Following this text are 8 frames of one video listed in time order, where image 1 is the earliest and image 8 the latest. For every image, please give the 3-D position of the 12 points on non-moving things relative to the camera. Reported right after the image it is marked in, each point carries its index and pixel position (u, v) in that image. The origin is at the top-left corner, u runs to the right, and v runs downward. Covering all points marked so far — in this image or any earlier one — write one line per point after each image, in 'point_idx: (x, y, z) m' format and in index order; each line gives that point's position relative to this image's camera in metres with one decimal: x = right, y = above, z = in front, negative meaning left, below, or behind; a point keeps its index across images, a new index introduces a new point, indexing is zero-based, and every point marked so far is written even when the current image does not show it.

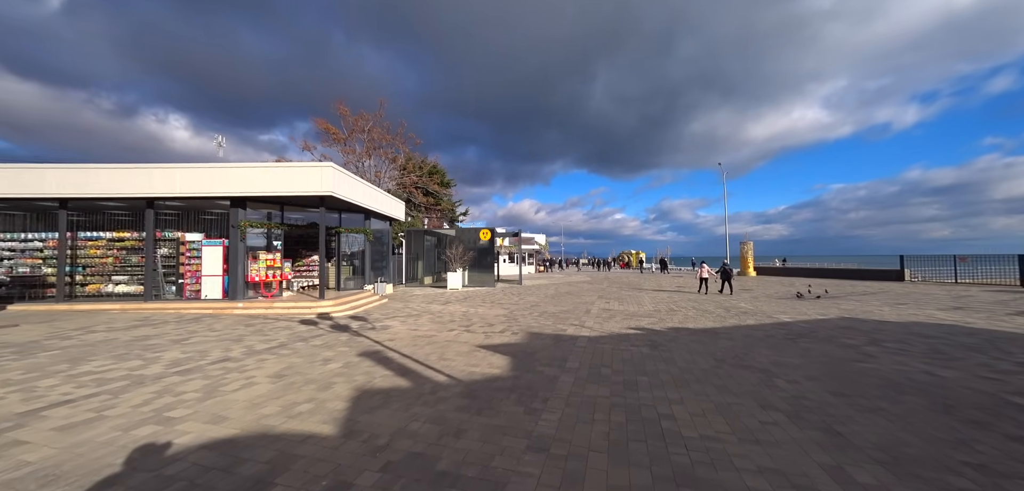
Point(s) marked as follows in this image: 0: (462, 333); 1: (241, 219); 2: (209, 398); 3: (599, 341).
0: (-1.2, -2.1, +9.0) m
1: (-8.8, +0.8, +12.1) m
2: (-4.0, -2.0, +4.9) m
3: (+1.8, -2.0, +7.9) m
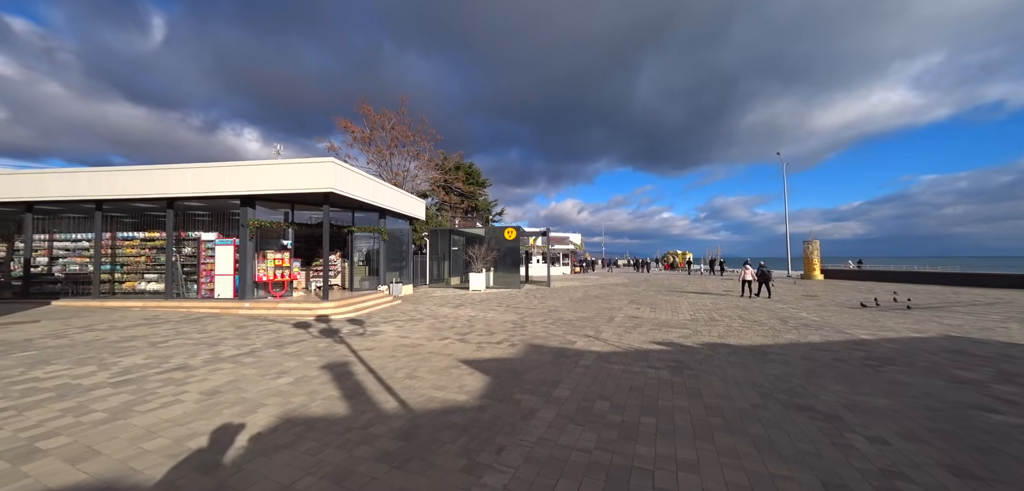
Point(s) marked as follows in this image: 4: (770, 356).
0: (-1.2, -2.0, +7.9) m
1: (-8.3, +0.8, +11.9) m
2: (-4.5, -2.0, +4.1) m
3: (+1.7, -2.0, +6.4) m
4: (+4.5, -2.0, +6.5) m
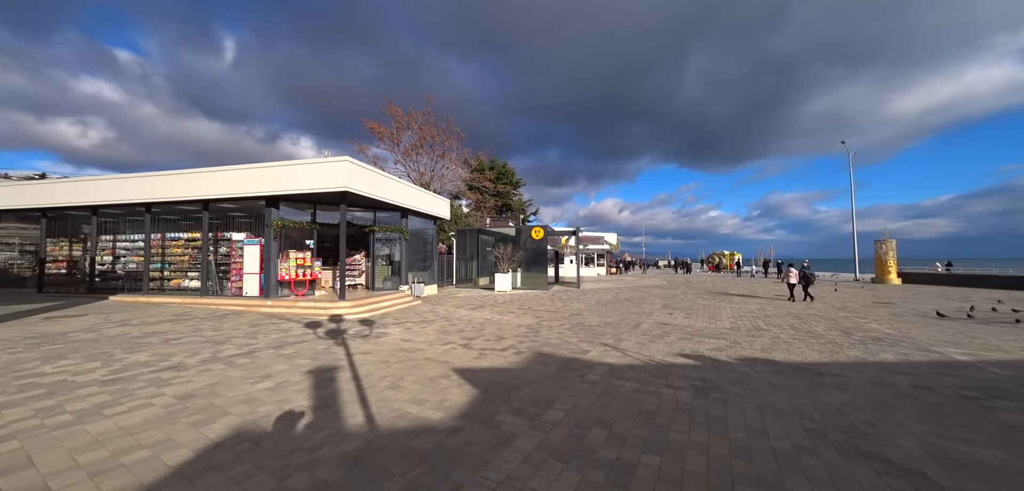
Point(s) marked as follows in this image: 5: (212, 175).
0: (-1.1, -2.0, +7.3) m
1: (-7.7, +0.9, +12.1) m
2: (-4.7, -1.9, +4.0) m
3: (+1.6, -1.9, +5.6) m
4: (+4.5, -1.9, +5.3) m
5: (-10.2, +2.3, +12.5) m
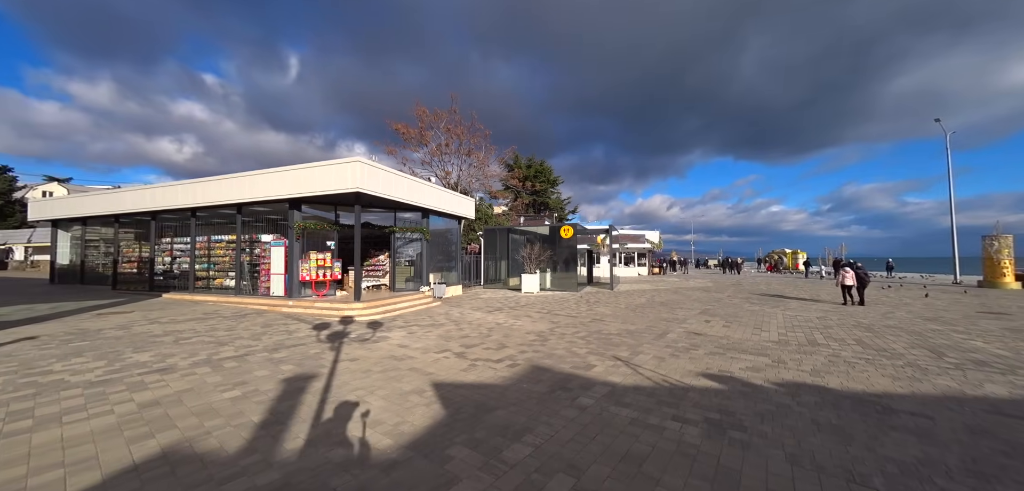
0: (-1.1, -2.0, +6.8) m
1: (-7.1, +0.8, +12.3) m
2: (-5.1, -2.0, +3.9) m
3: (+1.4, -1.9, +4.7) m
4: (+4.2, -1.9, +4.1) m
5: (-9.5, +2.3, +13.0) m
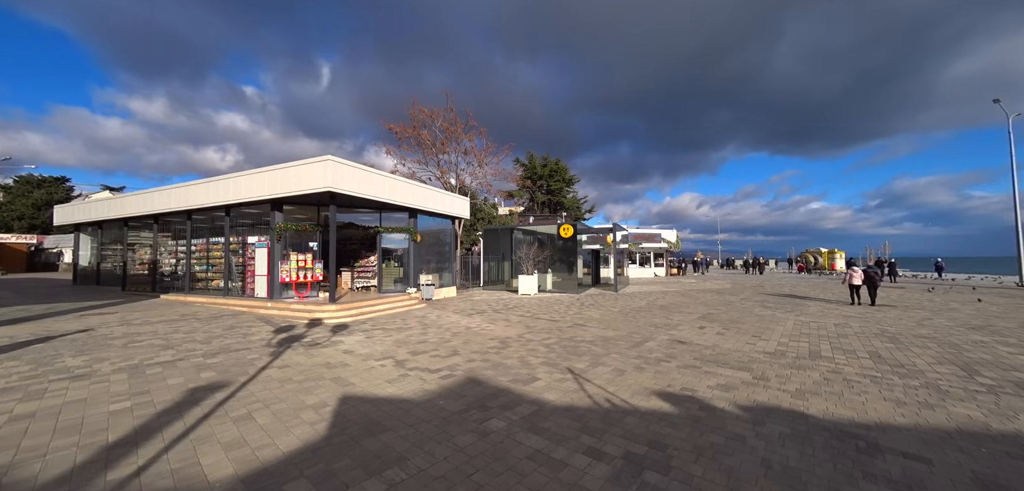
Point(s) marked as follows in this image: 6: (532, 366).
0: (-2.0, -2.0, +6.2) m
1: (-7.7, +0.8, +12.2) m
2: (-6.2, -1.9, +3.6) m
3: (+0.3, -1.9, +4.0) m
4: (+3.1, -1.8, +3.2) m
5: (-10.0, +2.2, +13.1) m
6: (+0.3, -2.0, +6.1) m
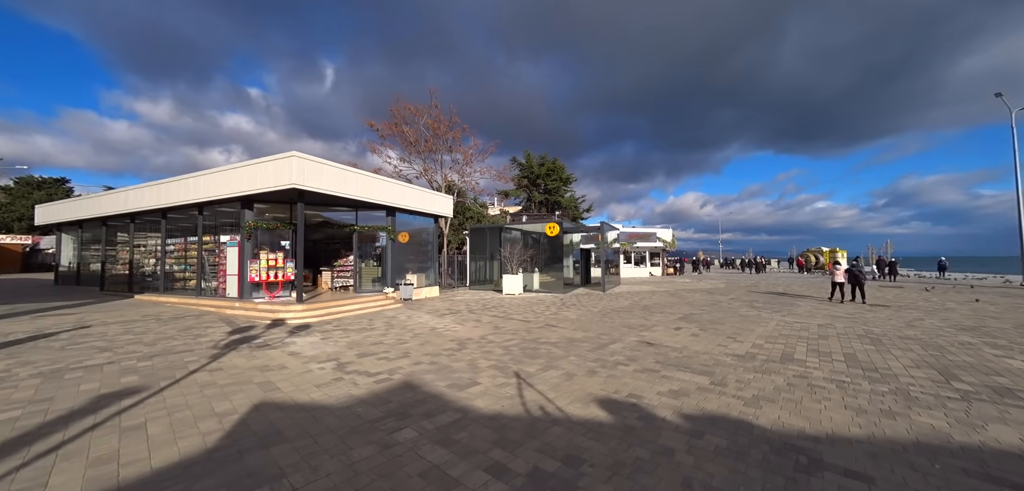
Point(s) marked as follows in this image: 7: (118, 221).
0: (-2.8, -1.9, +5.9) m
1: (-8.4, +0.9, +11.9) m
2: (-7.1, -1.9, +3.3) m
3: (-0.5, -1.8, +3.6) m
4: (+2.2, -1.8, +2.8) m
5: (-10.8, +2.3, +12.8) m
6: (-0.5, -1.9, +5.7) m
7: (-16.8, +1.1, +15.8) m
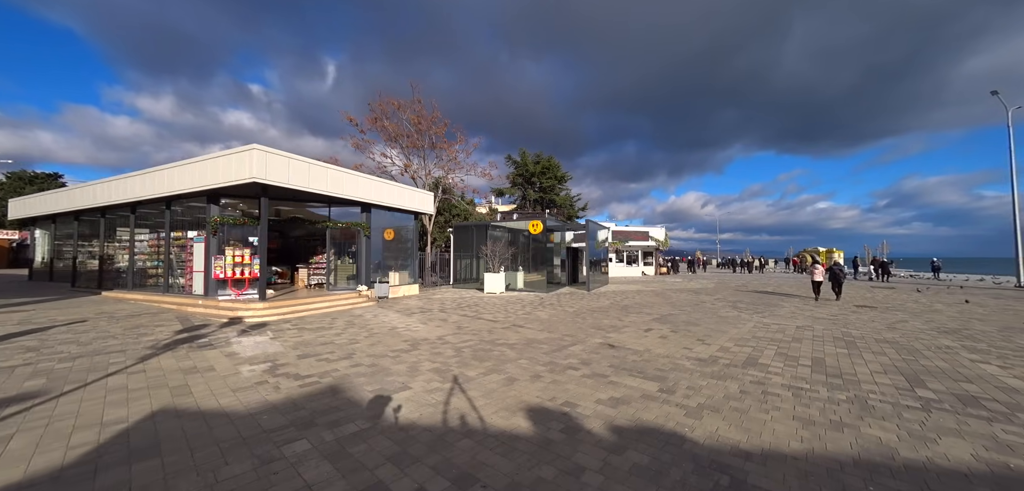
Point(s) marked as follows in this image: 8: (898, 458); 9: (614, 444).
0: (-3.7, -1.8, +5.5) m
1: (-9.2, +1.0, +11.6) m
2: (-7.9, -1.8, +3.0) m
3: (-1.4, -1.8, +3.3) m
4: (+1.4, -1.7, +2.5) m
5: (-11.6, +2.4, +12.5) m
6: (-1.3, -1.8, +5.4) m
7: (-17.6, +1.3, +15.5) m
8: (+3.1, -1.7, +3.0) m
9: (+1.0, -1.8, +3.4) m
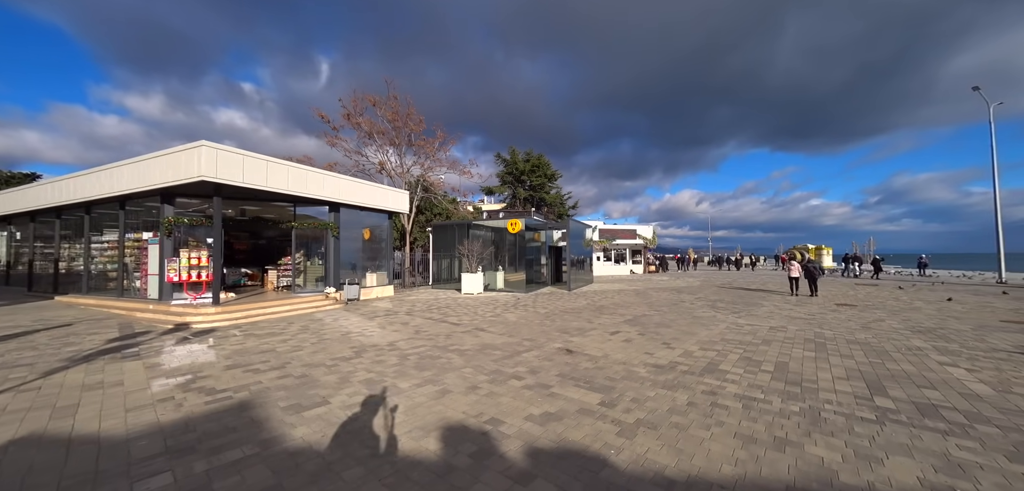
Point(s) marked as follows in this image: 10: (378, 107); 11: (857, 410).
0: (-4.5, -1.9, +5.1) m
1: (-10.2, +0.9, +11.0) m
2: (-8.8, -1.9, +2.5) m
3: (-2.2, -1.8, +2.9) m
4: (+0.6, -1.7, +2.1) m
5: (-12.5, +2.4, +11.9) m
6: (-2.2, -1.8, +5.0) m
7: (-18.5, +1.2, +14.9) m
8: (+2.3, -1.7, +2.7) m
9: (+0.1, -1.8, +3.0) m
10: (-6.3, +6.5, +17.6) m
11: (+3.7, -1.8, +4.0) m
